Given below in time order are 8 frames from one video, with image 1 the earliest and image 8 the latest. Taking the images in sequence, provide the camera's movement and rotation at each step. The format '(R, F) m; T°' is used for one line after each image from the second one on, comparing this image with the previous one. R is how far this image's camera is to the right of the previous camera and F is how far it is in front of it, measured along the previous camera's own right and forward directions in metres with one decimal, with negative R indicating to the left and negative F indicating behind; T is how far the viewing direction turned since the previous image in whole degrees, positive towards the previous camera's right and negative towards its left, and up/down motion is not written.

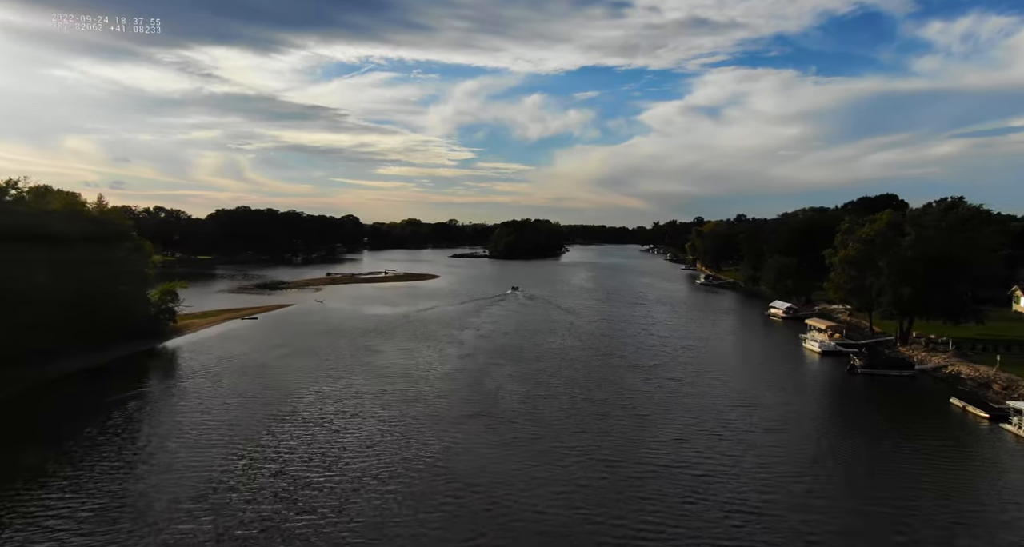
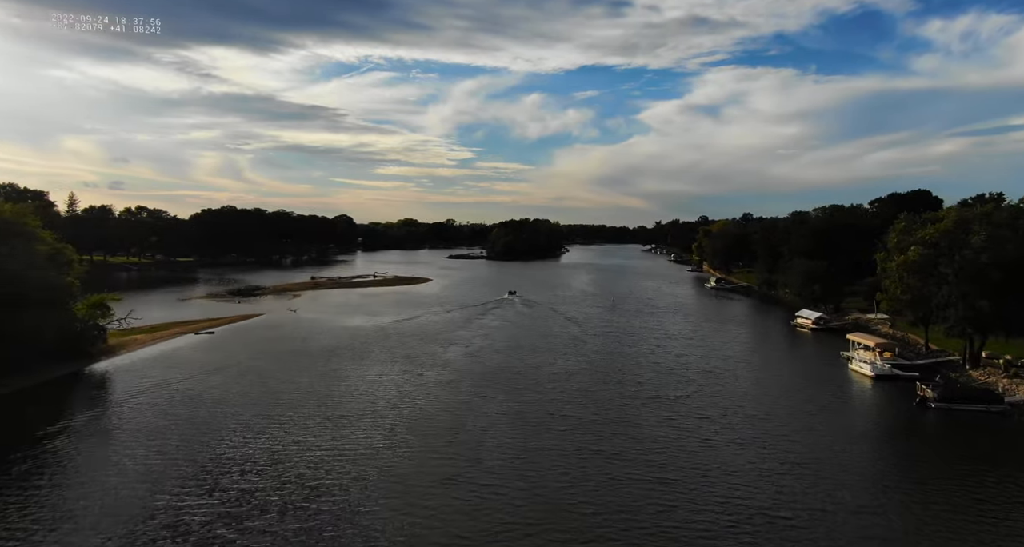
(+0.4, +6.7) m; 0°
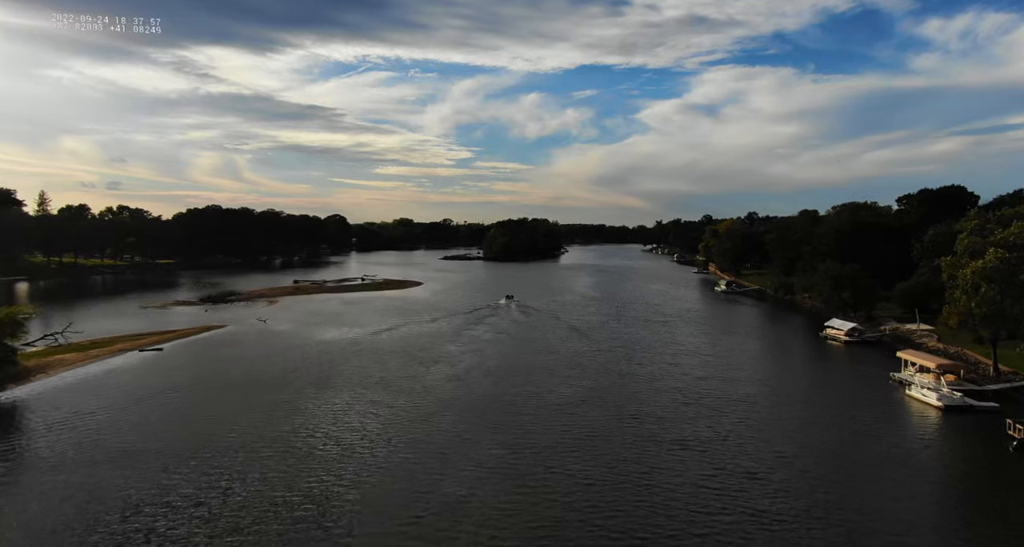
(+0.3, +6.1) m; 0°
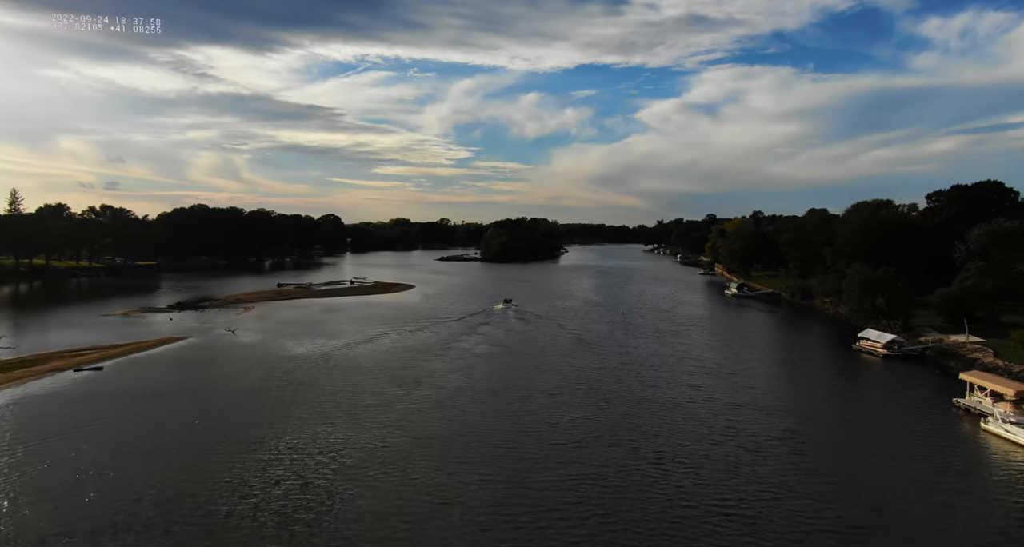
(+0.3, +5.4) m; 0°
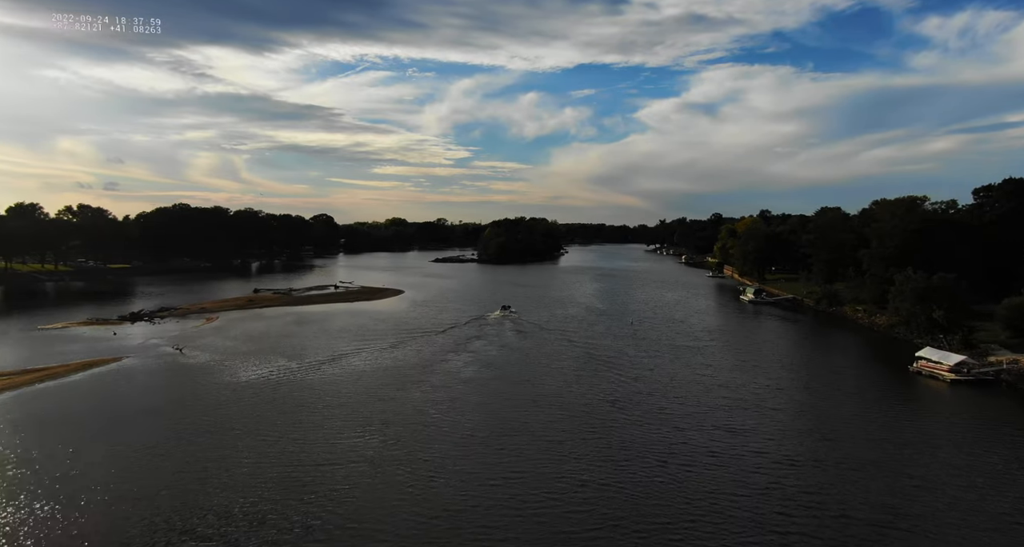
(+0.3, +6.8) m; 0°
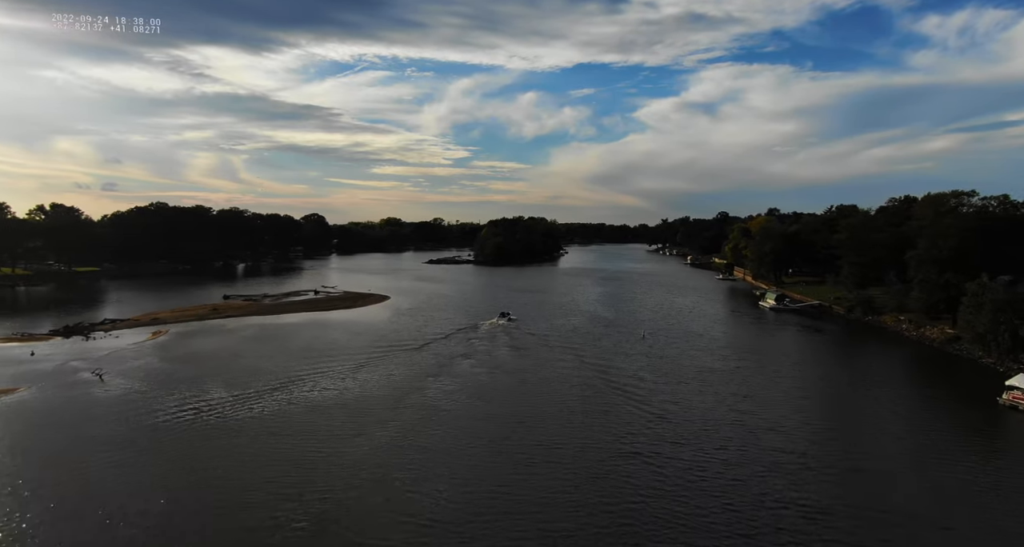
(+0.4, +7.2) m; 0°
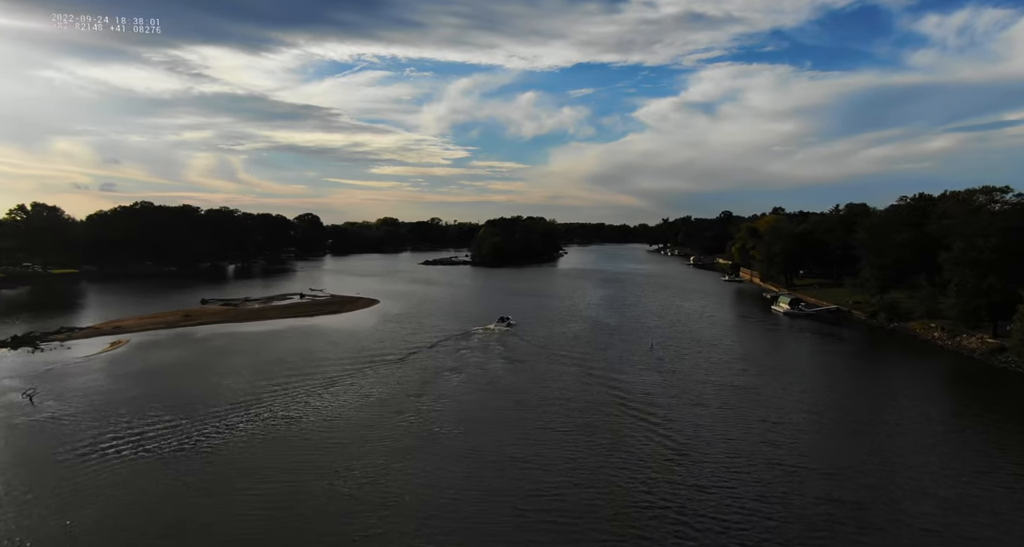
(+0.3, +4.3) m; 0°
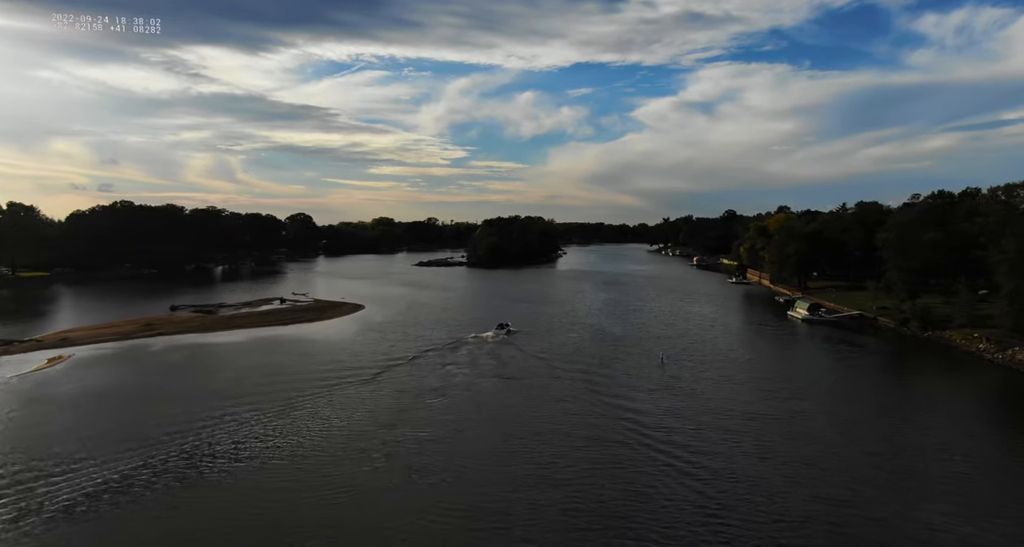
(+0.4, +5.0) m; 0°
